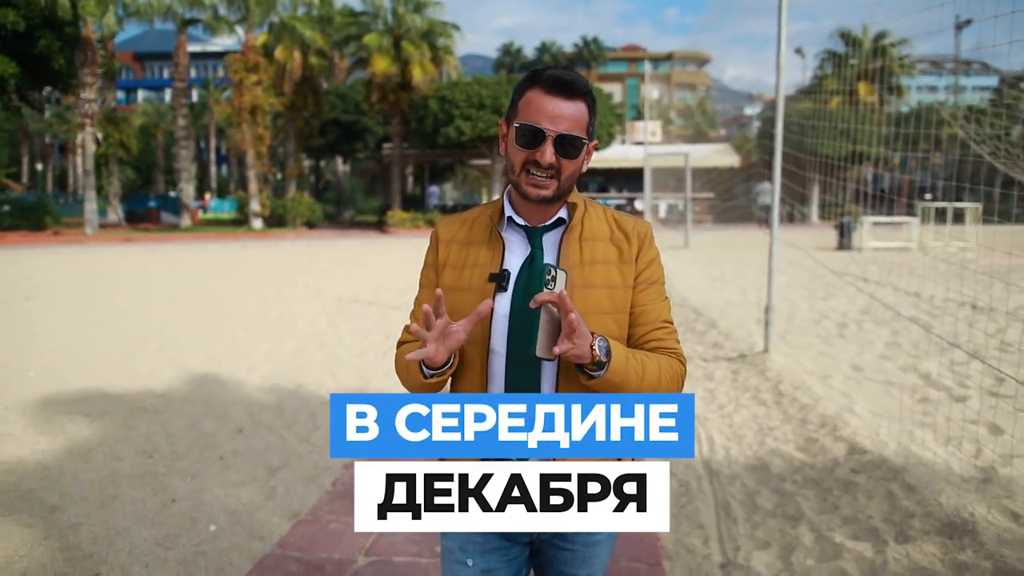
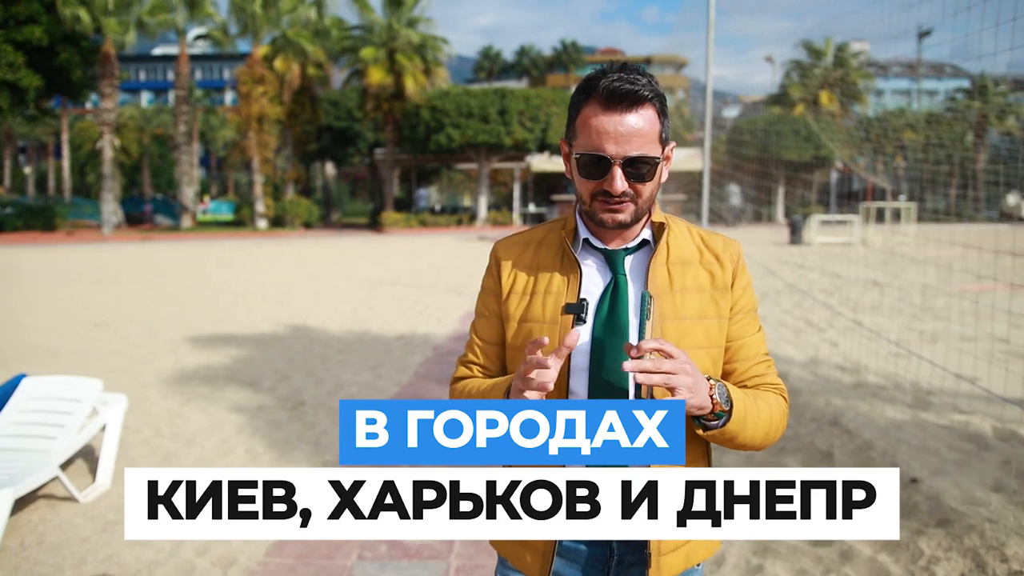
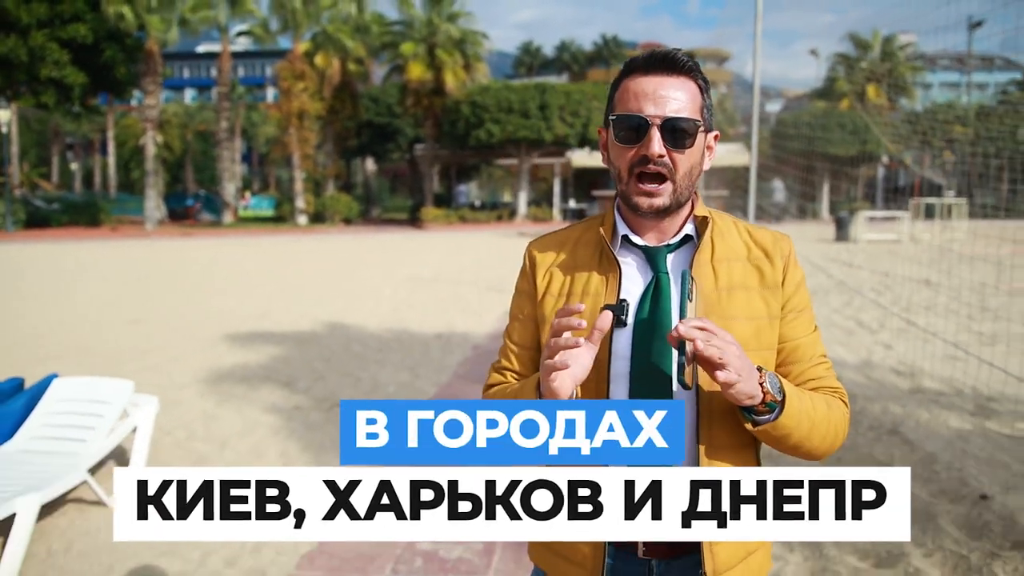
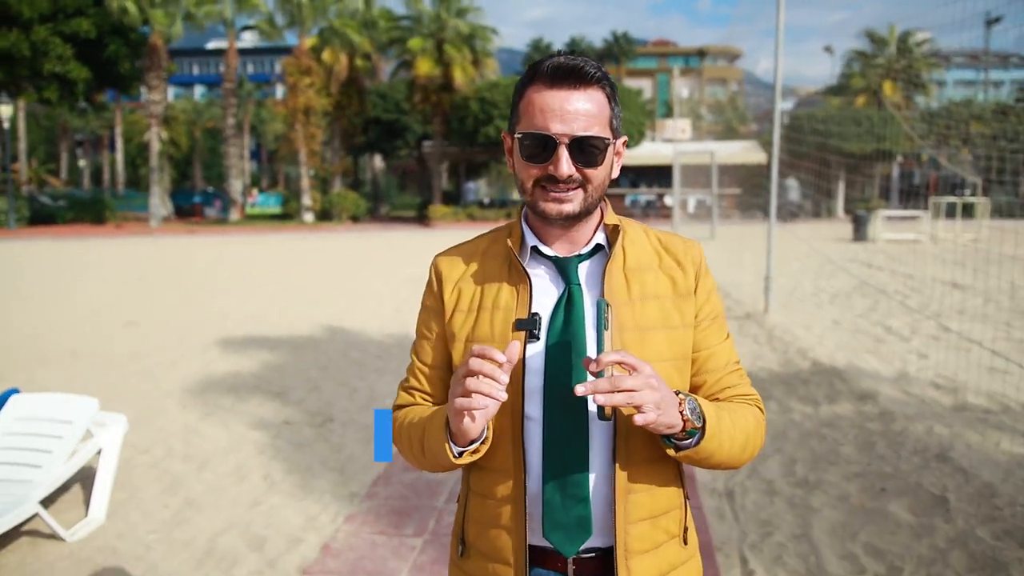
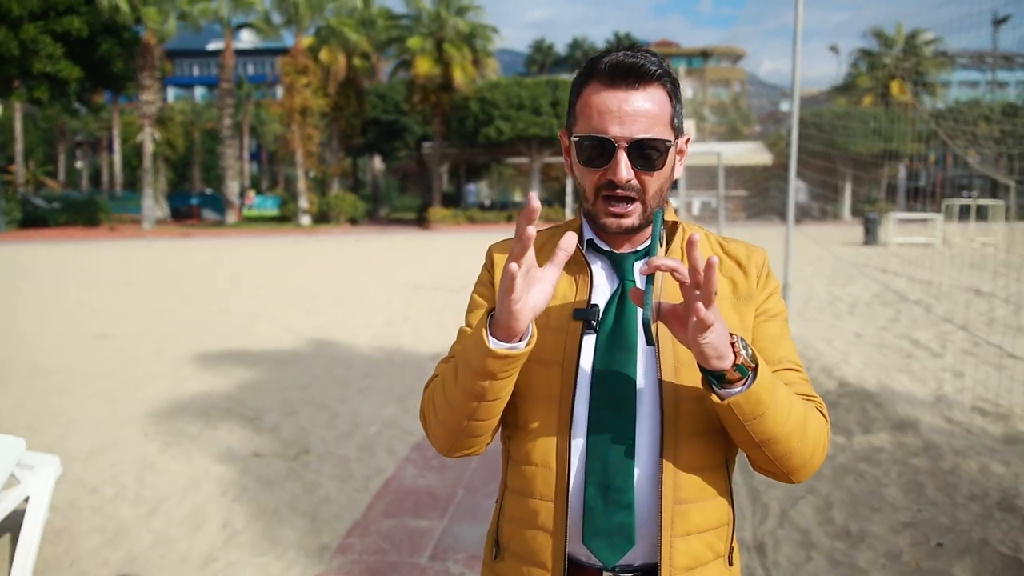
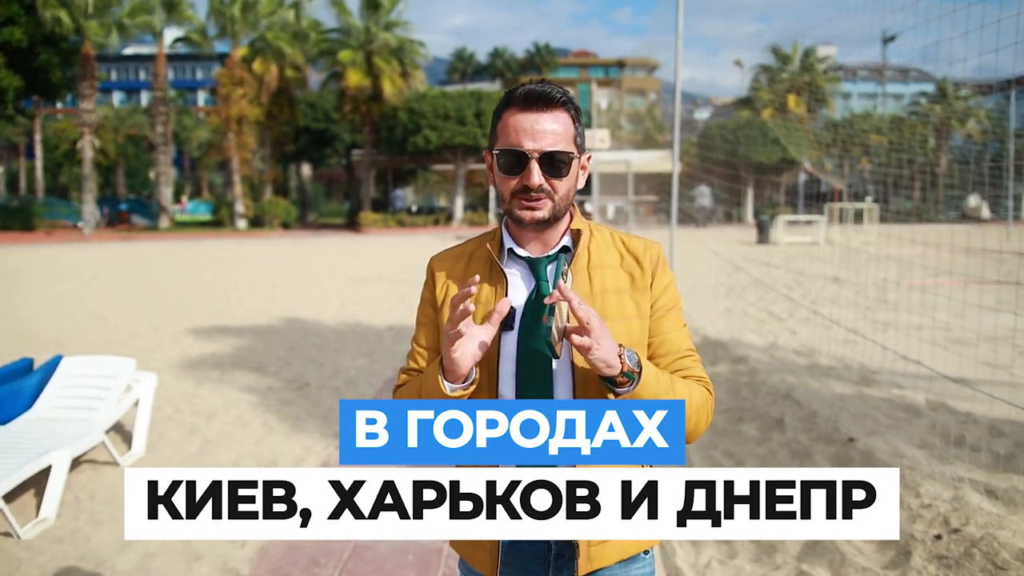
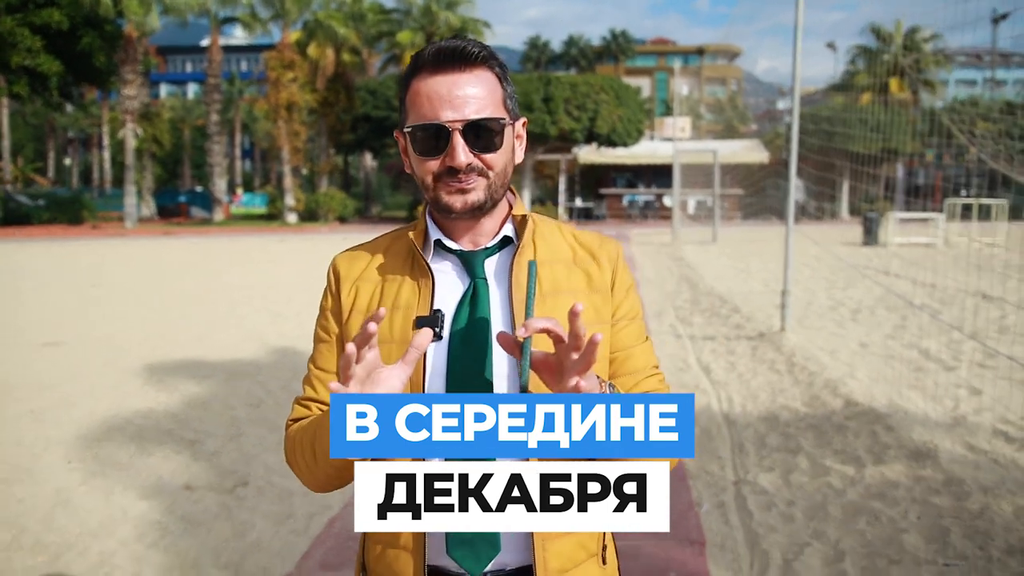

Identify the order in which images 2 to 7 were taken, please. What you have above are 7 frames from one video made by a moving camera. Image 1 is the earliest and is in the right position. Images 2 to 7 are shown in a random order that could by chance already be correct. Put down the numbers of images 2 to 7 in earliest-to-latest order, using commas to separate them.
7, 5, 4, 3, 2, 6
